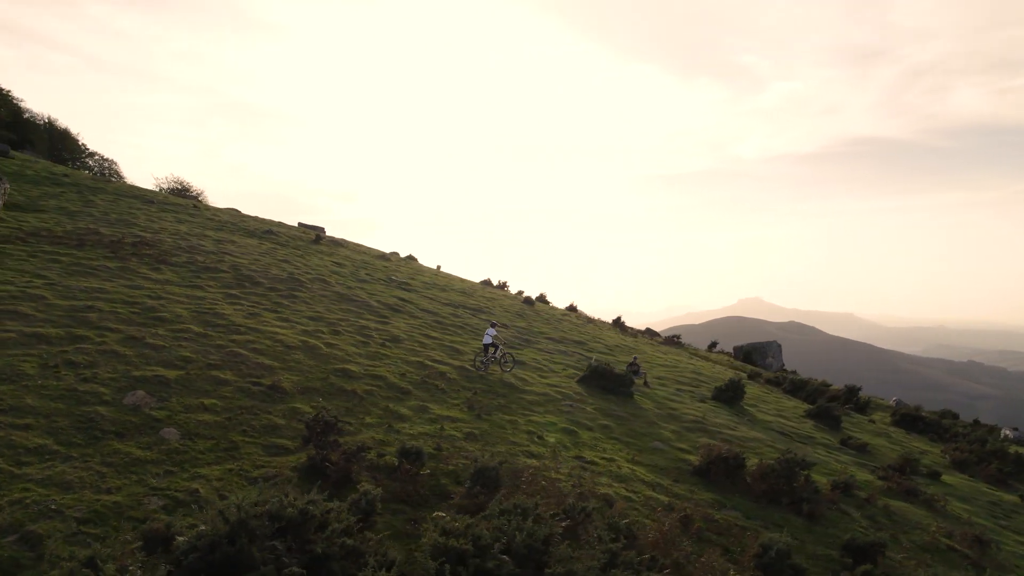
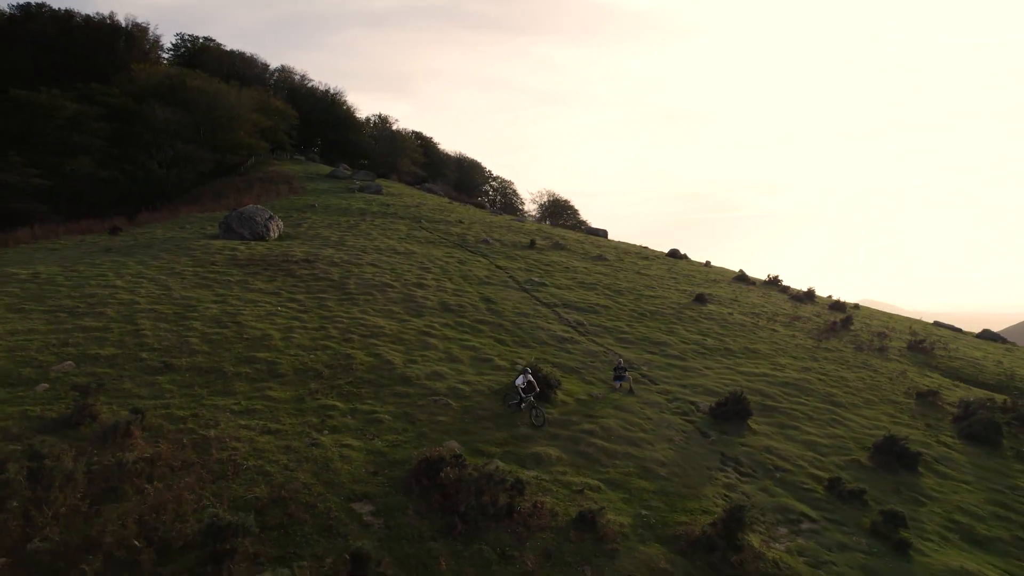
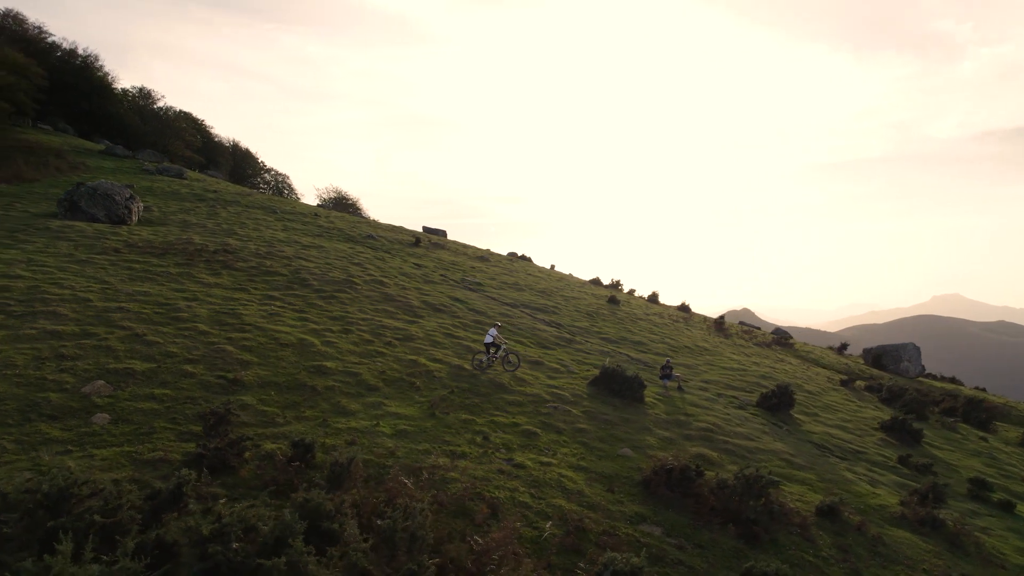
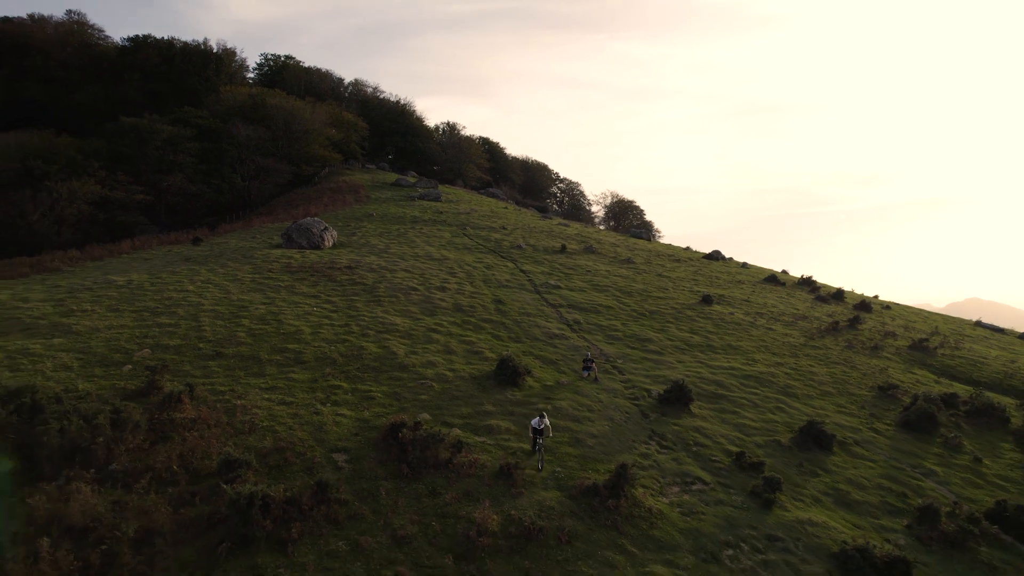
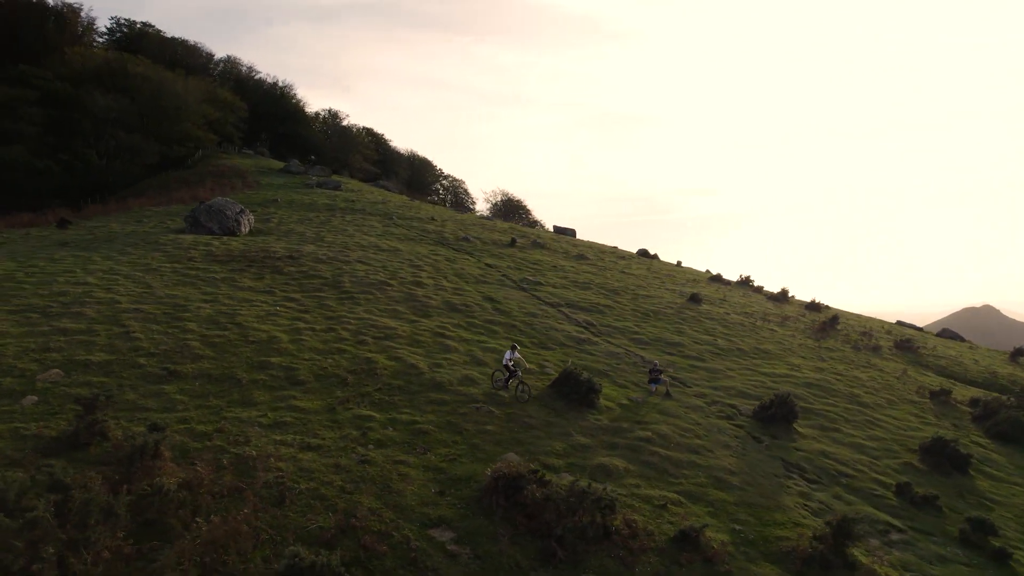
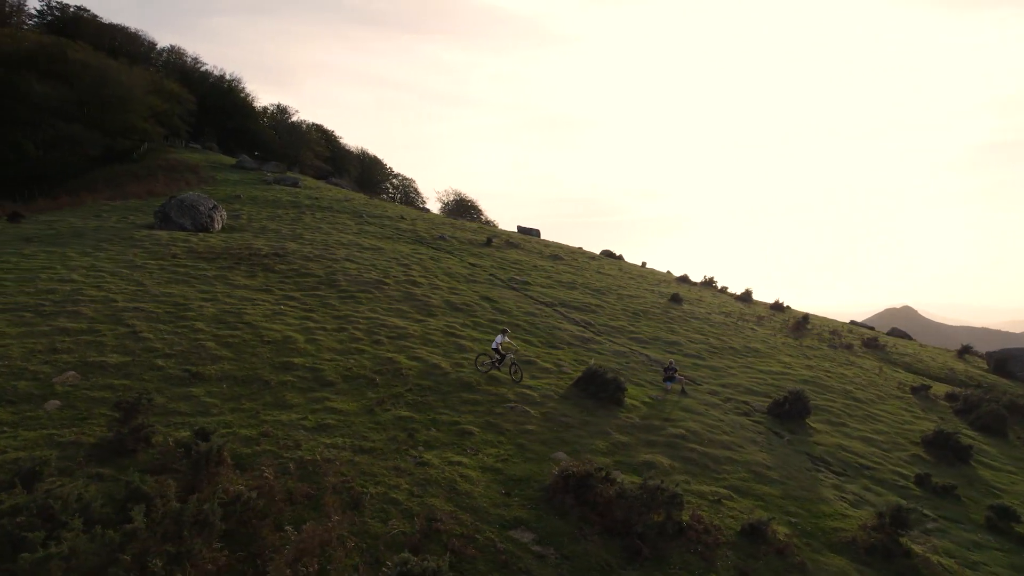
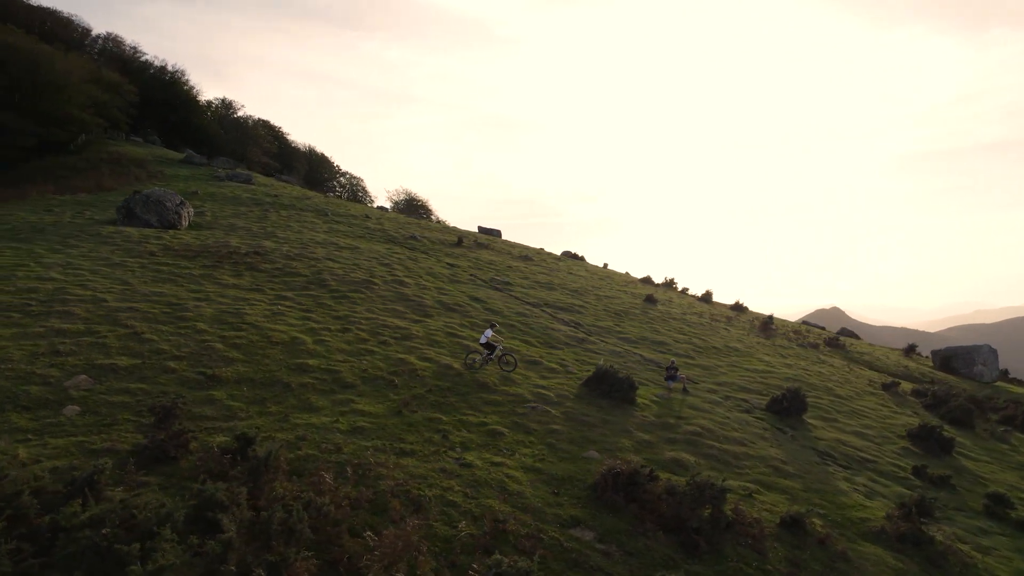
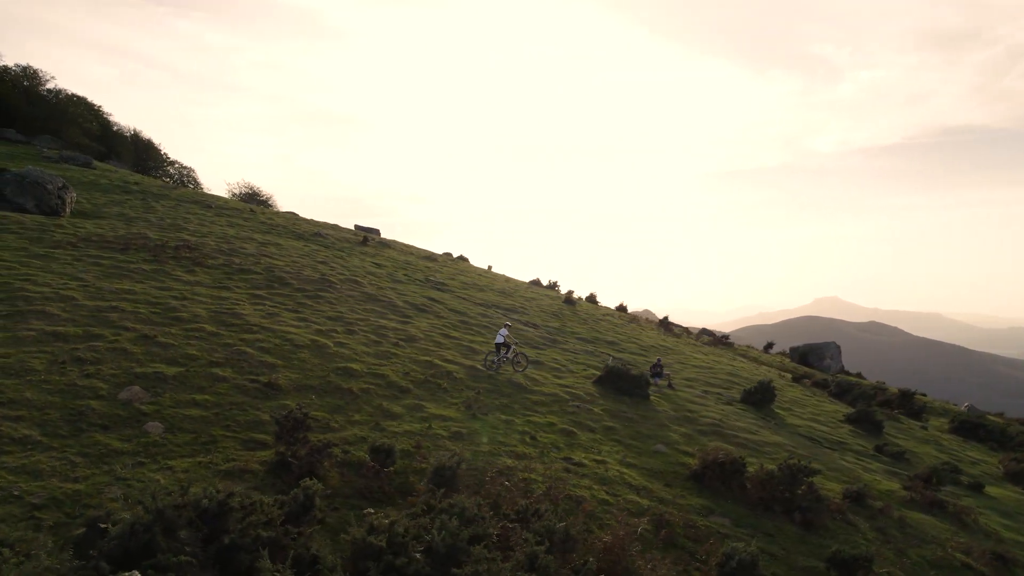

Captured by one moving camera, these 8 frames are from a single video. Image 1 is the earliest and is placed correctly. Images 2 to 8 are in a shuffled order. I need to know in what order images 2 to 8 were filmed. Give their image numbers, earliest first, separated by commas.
8, 3, 7, 6, 5, 2, 4
